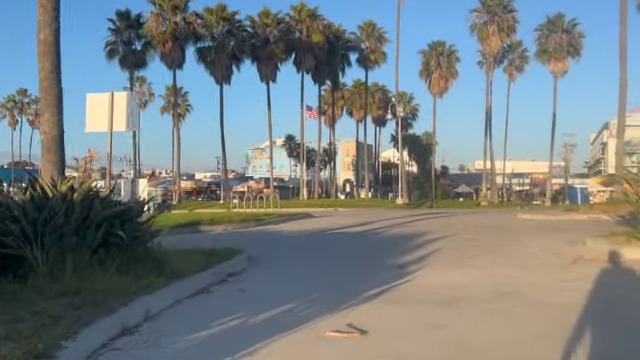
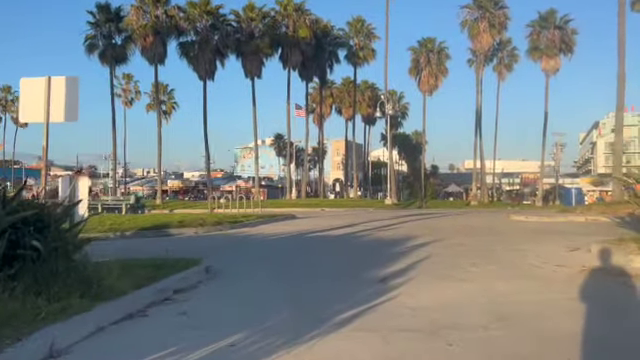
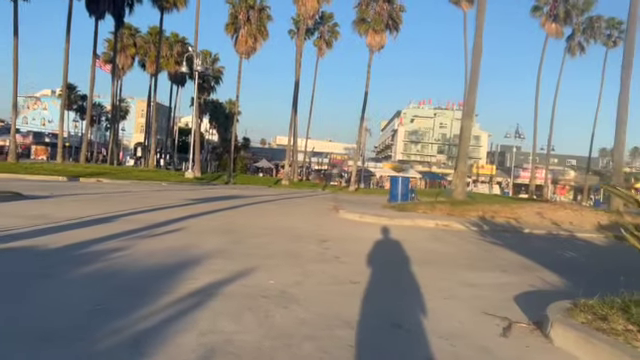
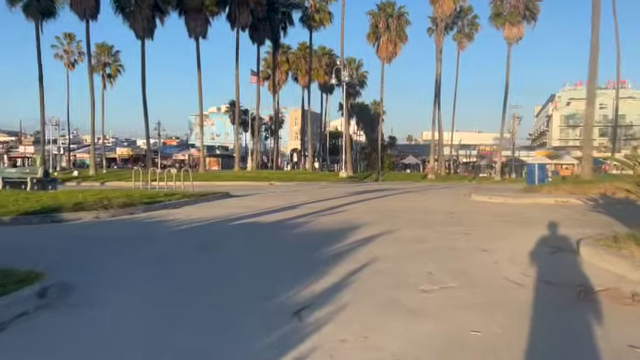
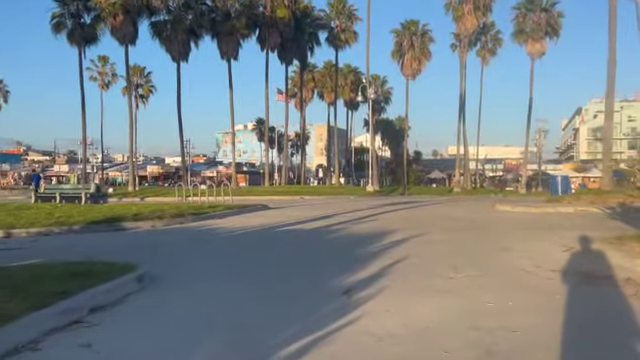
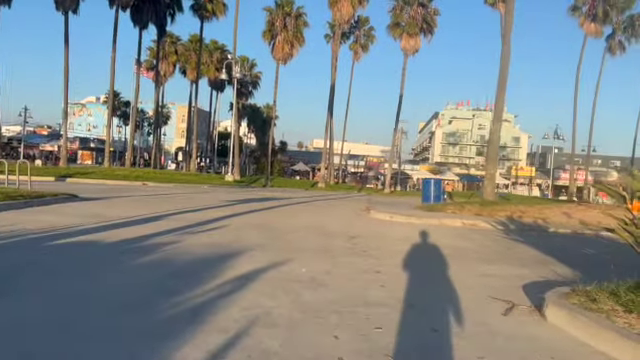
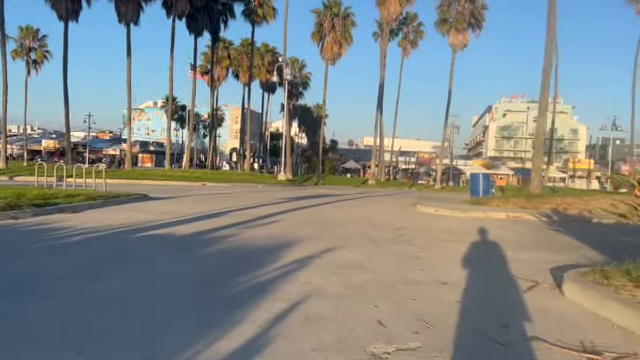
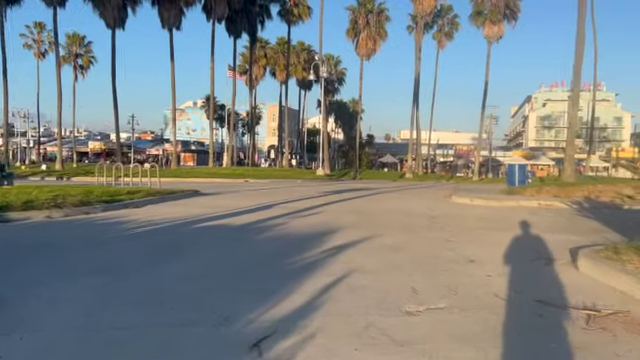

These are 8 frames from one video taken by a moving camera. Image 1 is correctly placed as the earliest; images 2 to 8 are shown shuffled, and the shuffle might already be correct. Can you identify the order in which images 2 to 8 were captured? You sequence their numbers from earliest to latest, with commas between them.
2, 5, 4, 8, 7, 6, 3
